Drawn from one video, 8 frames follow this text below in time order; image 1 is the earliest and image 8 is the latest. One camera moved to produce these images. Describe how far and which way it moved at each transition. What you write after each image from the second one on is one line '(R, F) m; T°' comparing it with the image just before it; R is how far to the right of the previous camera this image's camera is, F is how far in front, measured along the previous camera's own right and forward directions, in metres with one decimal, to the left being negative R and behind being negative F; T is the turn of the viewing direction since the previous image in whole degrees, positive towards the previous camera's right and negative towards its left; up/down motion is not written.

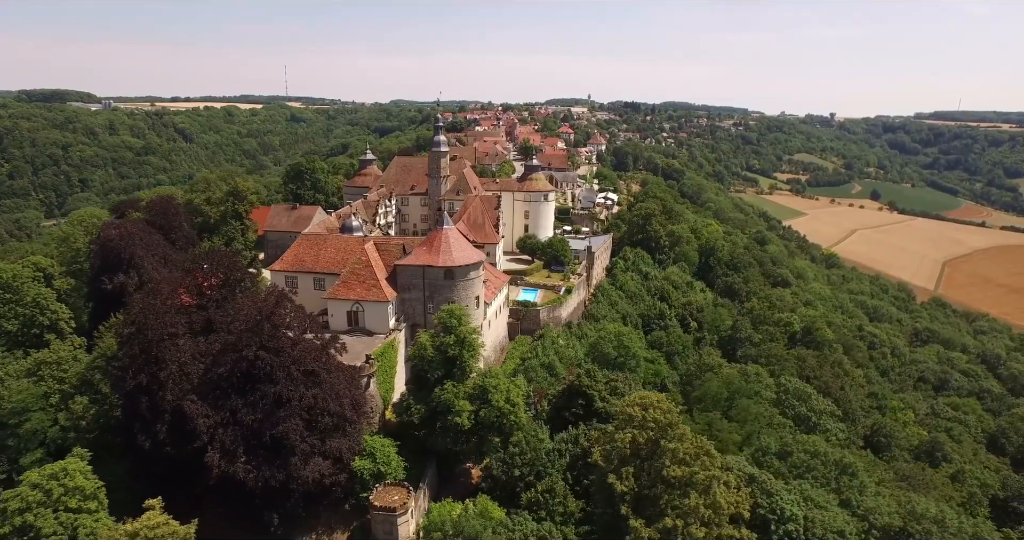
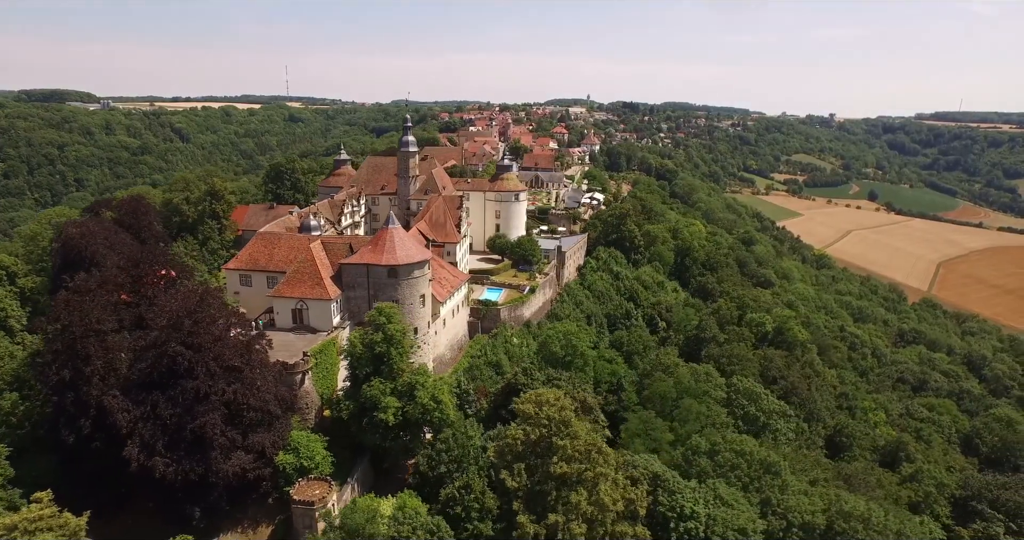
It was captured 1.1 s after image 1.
(+2.7, -0.3) m; -1°
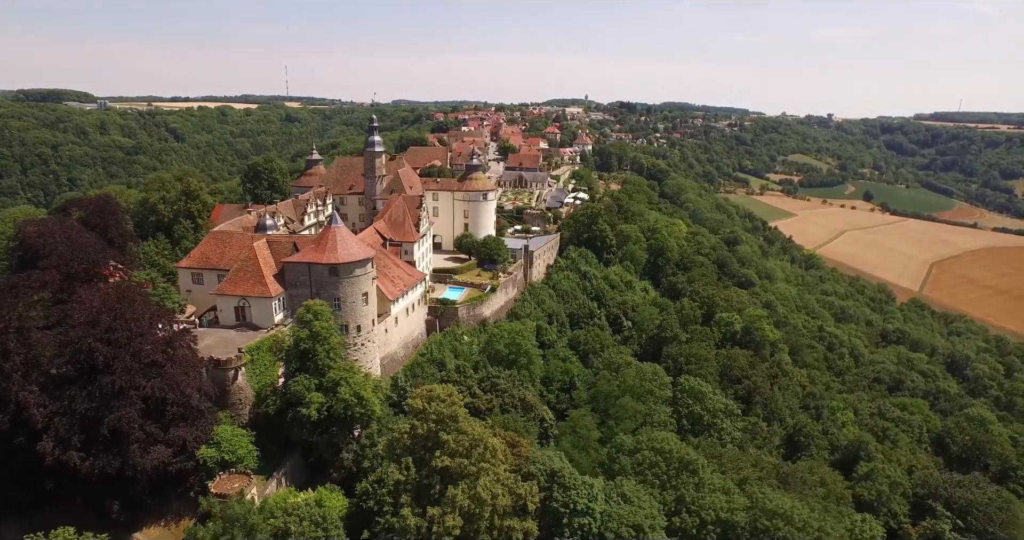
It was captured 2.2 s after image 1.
(+2.9, -0.3) m; 0°
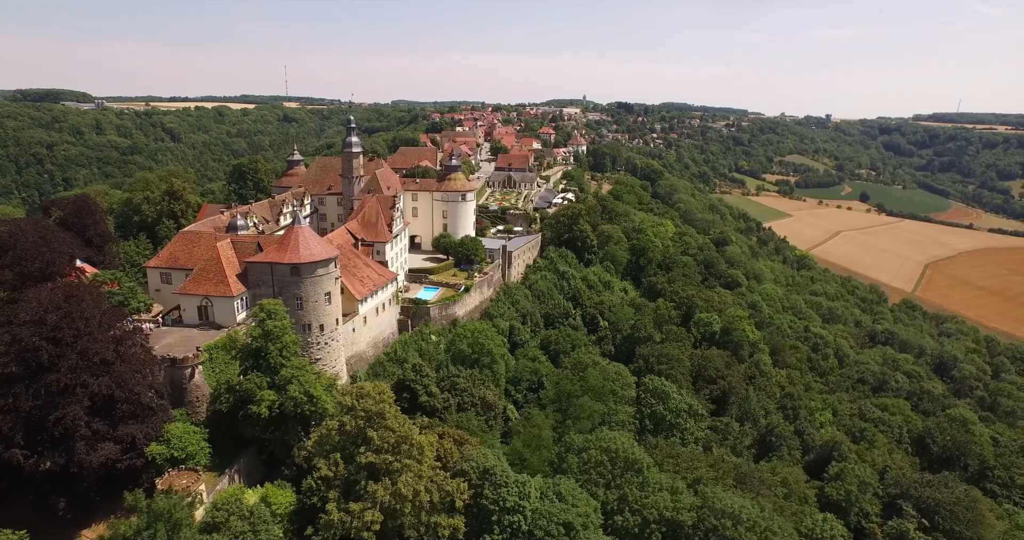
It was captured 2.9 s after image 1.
(+1.9, -0.2) m; 0°
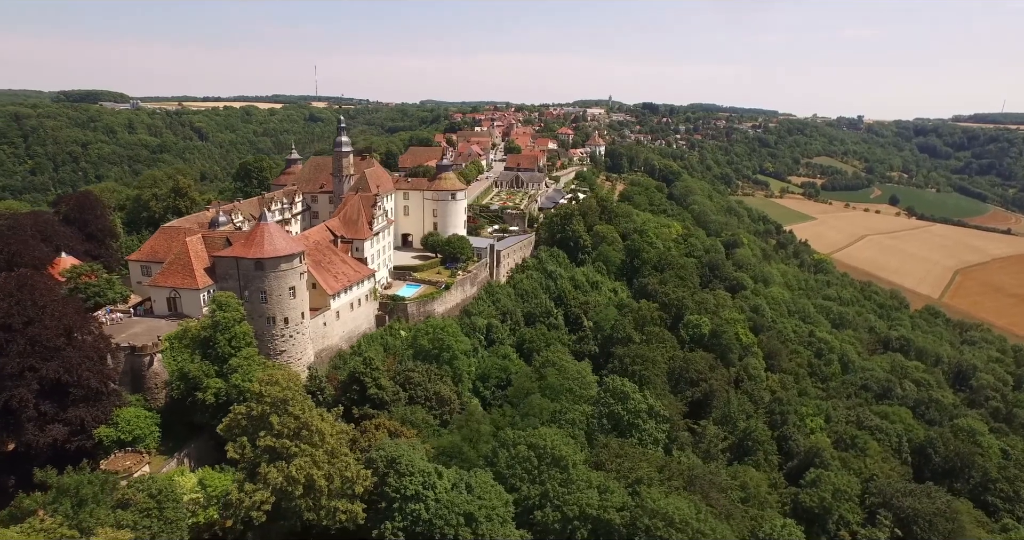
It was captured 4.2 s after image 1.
(+3.4, -0.3) m; -3°
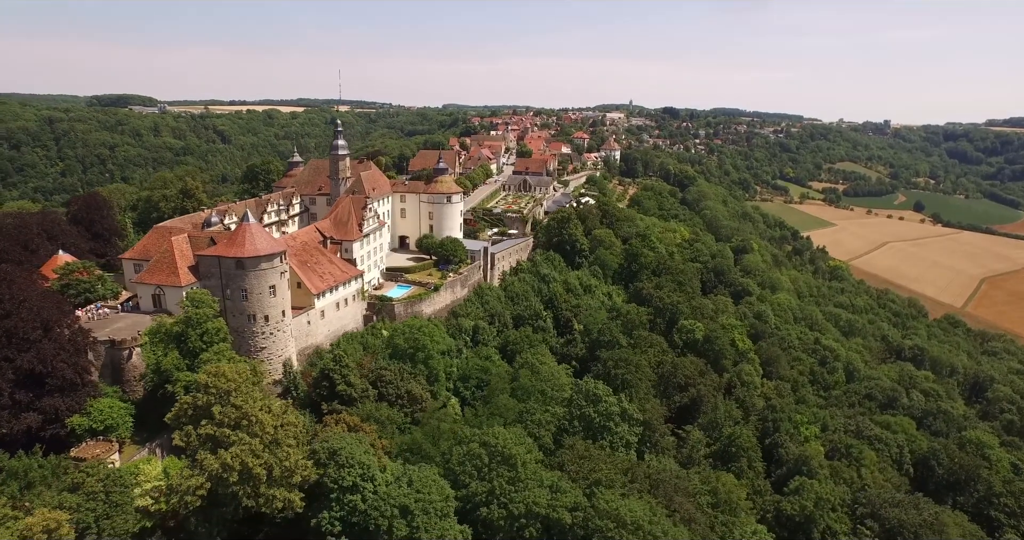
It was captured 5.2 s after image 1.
(+2.5, -0.4) m; -2°
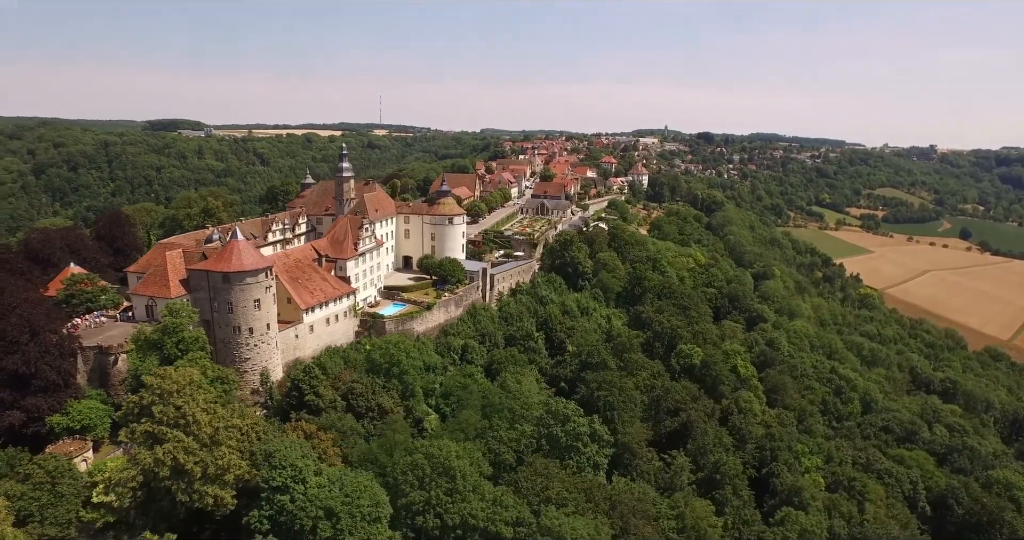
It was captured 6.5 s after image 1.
(+3.4, -0.6) m; -4°
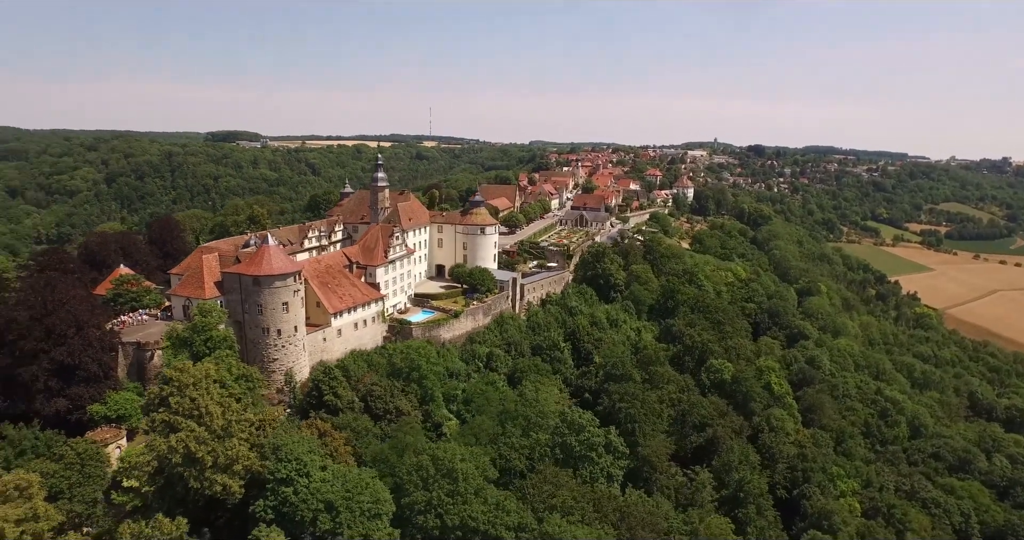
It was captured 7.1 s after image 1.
(+1.5, -0.3) m; -4°
